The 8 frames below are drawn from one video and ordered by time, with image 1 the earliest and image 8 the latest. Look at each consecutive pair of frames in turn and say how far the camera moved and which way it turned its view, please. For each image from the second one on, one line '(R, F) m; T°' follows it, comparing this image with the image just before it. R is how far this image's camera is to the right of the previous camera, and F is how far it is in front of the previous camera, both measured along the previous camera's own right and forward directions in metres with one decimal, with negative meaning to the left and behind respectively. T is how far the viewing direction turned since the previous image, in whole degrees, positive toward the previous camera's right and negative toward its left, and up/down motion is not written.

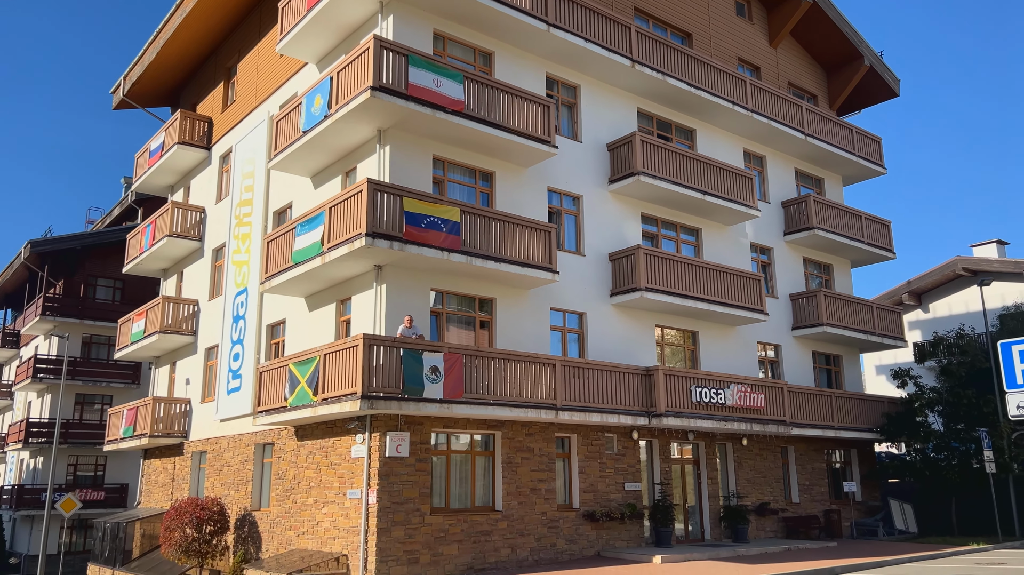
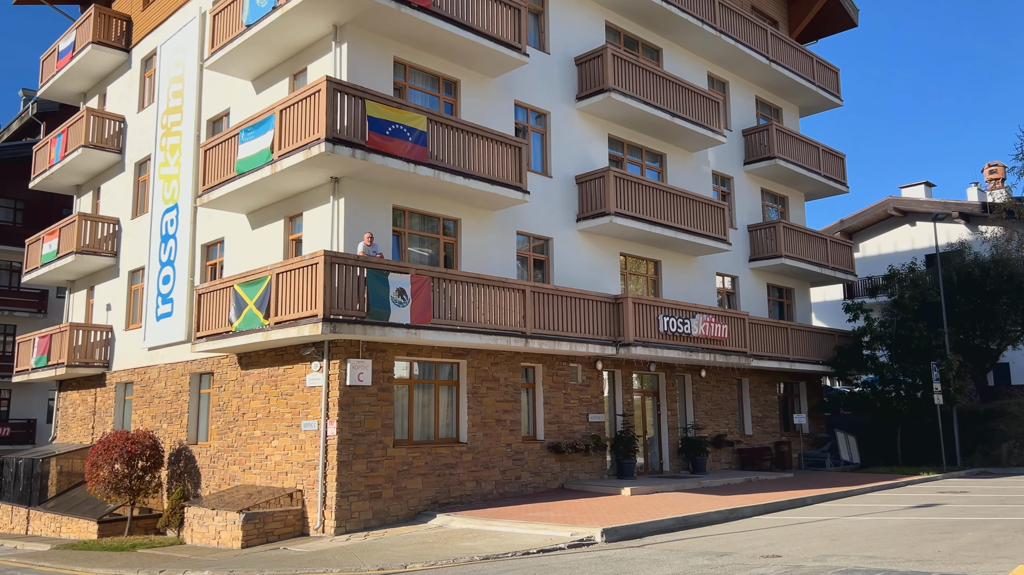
(-1.0, +1.3) m; +6°
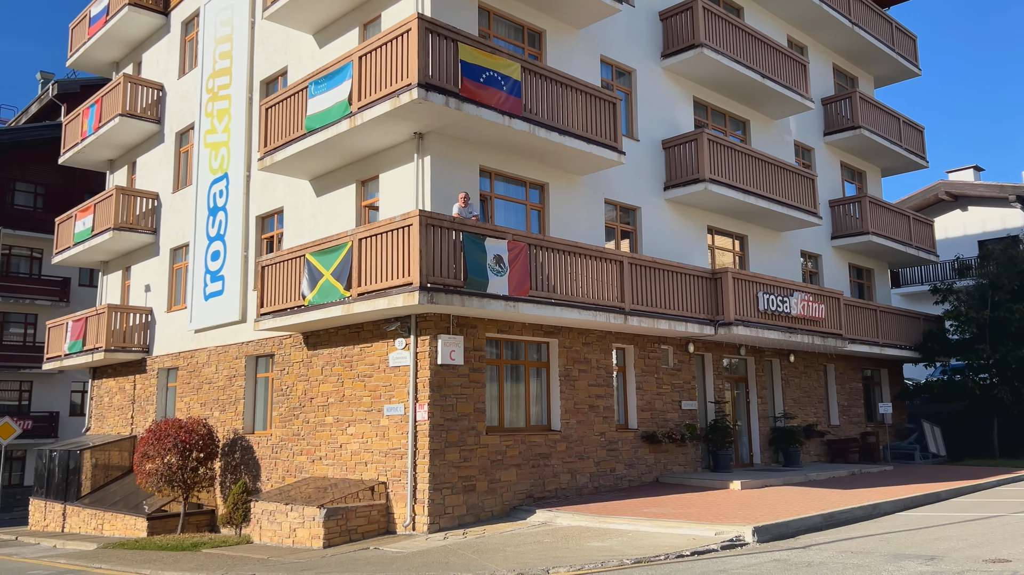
(-1.8, +1.8) m; 0°
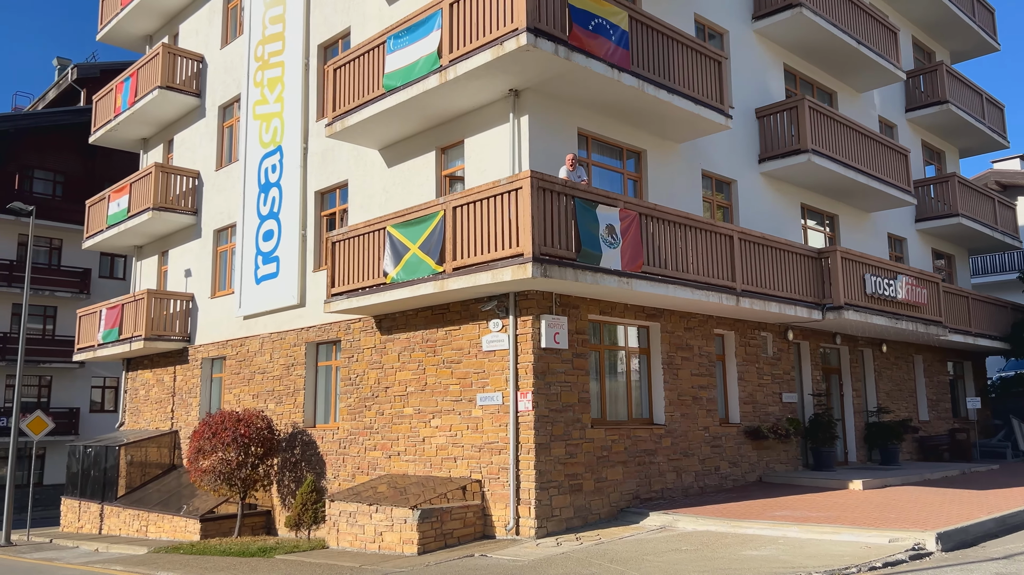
(-1.7, +1.6) m; 0°
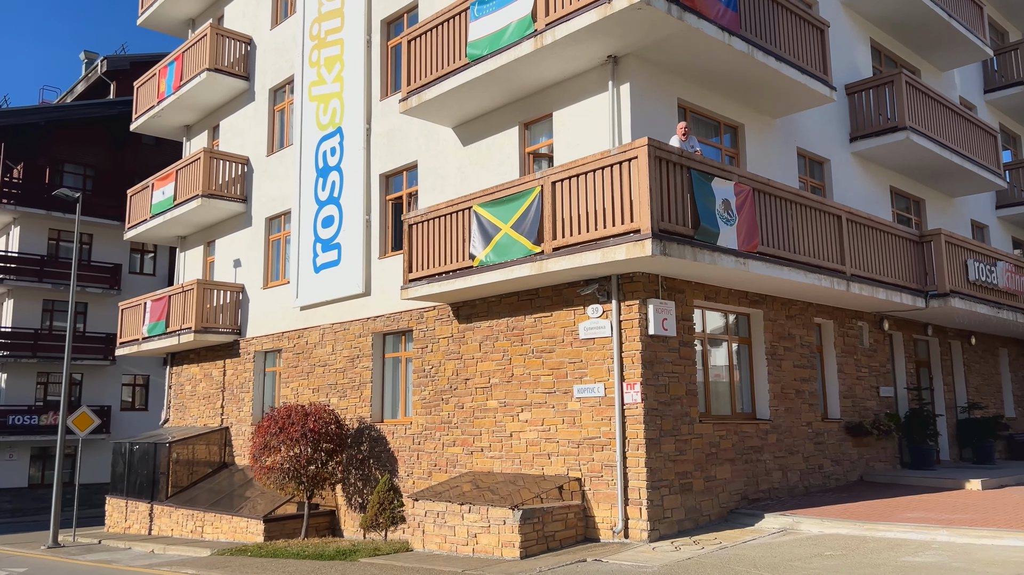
(-1.3, +1.0) m; -1°
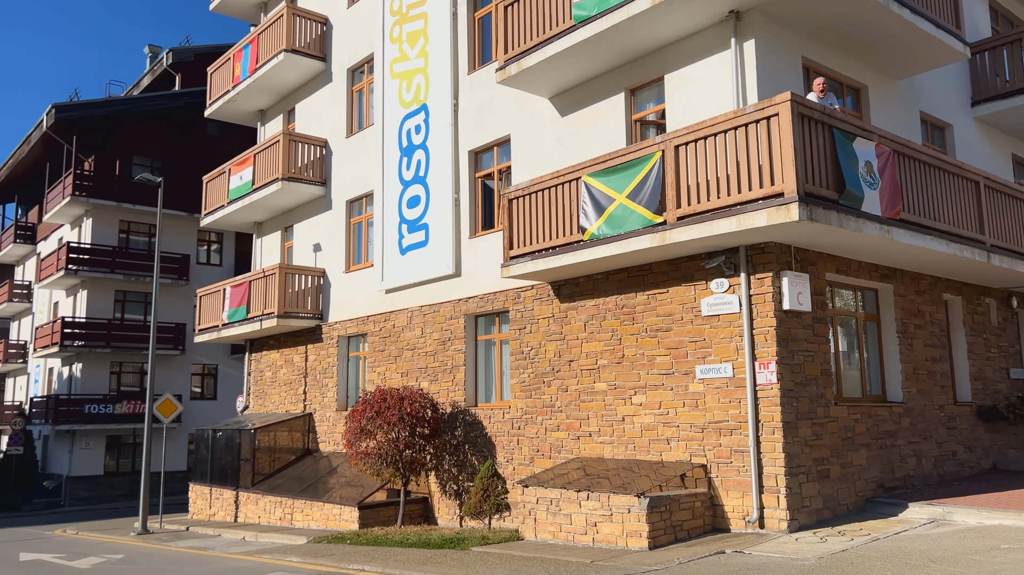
(-1.0, +0.7) m; -3°
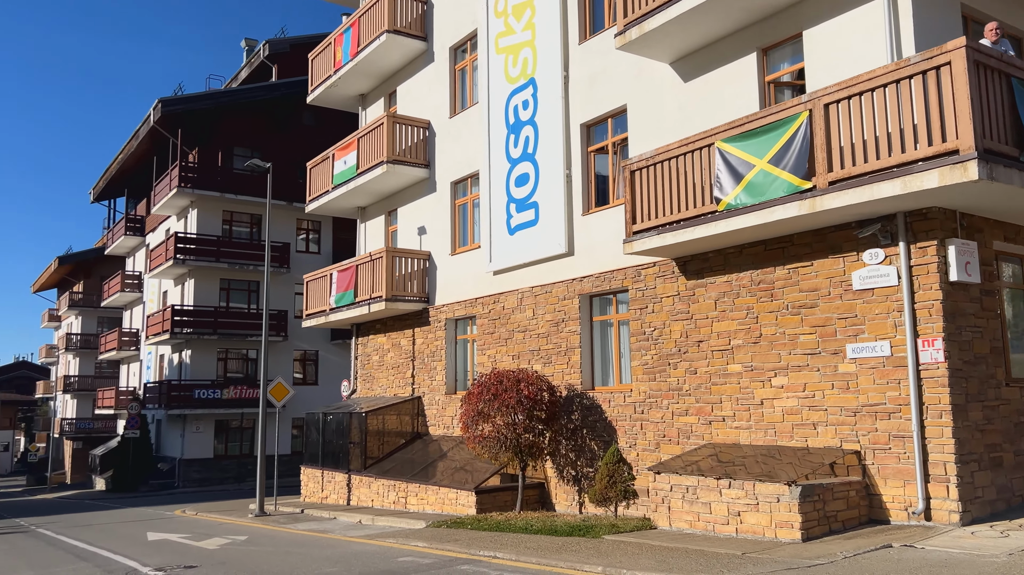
(-0.6, +0.5) m; -6°
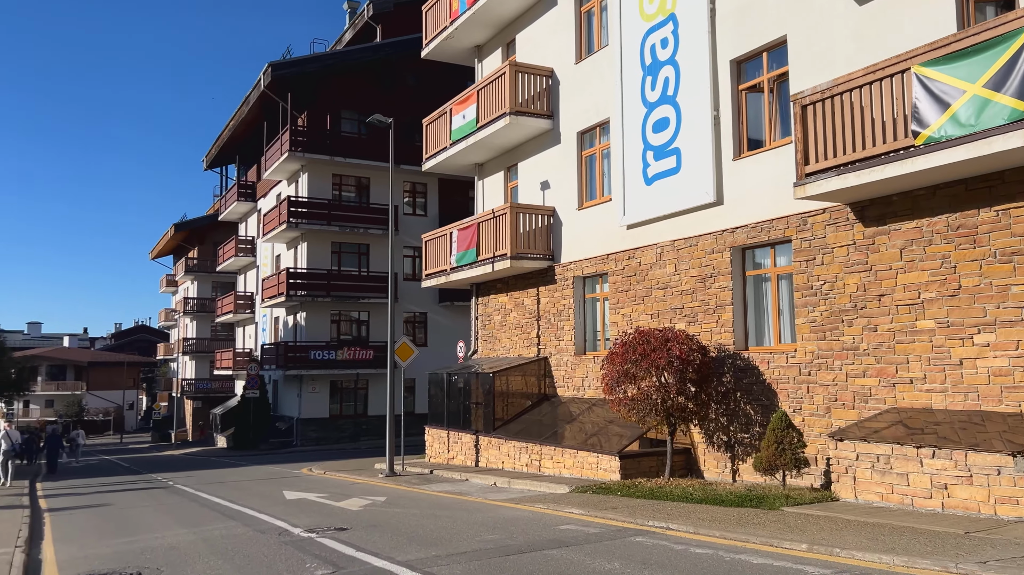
(-0.9, +0.8) m; -6°
